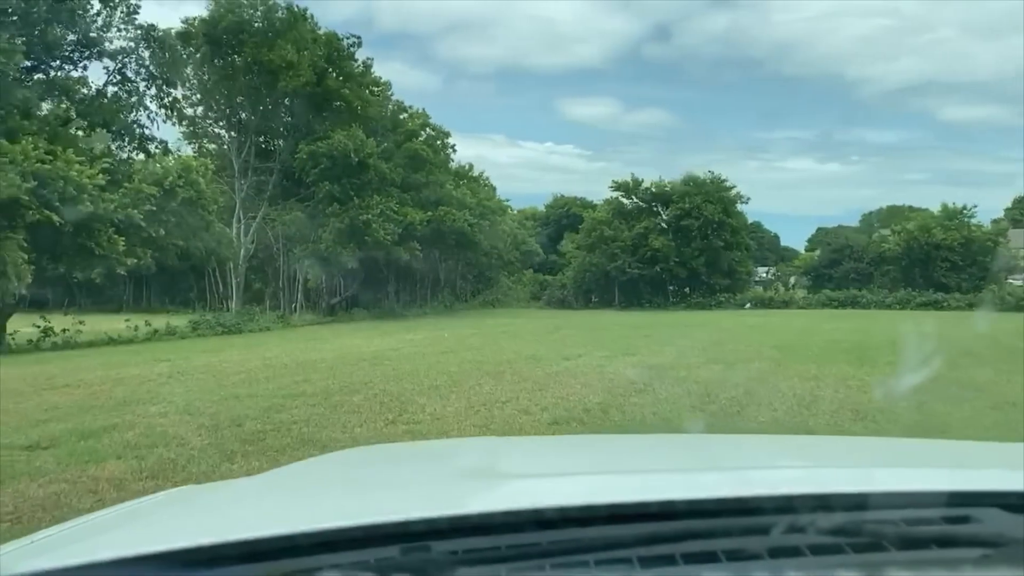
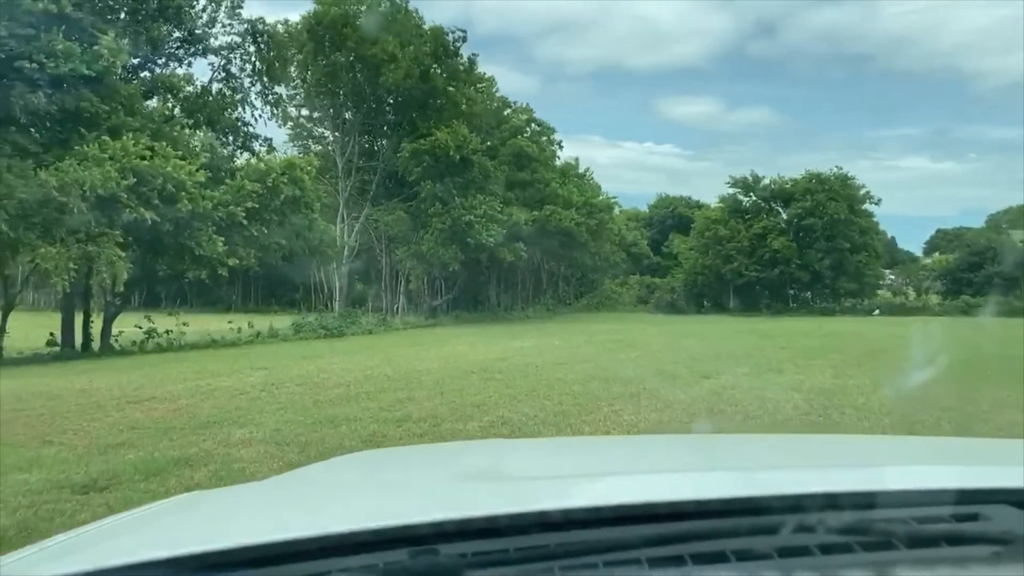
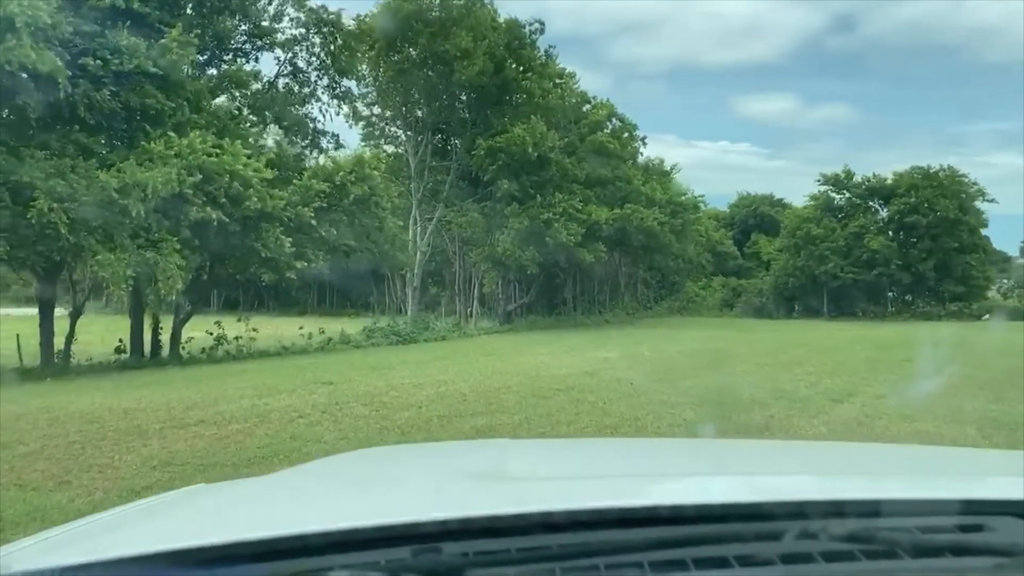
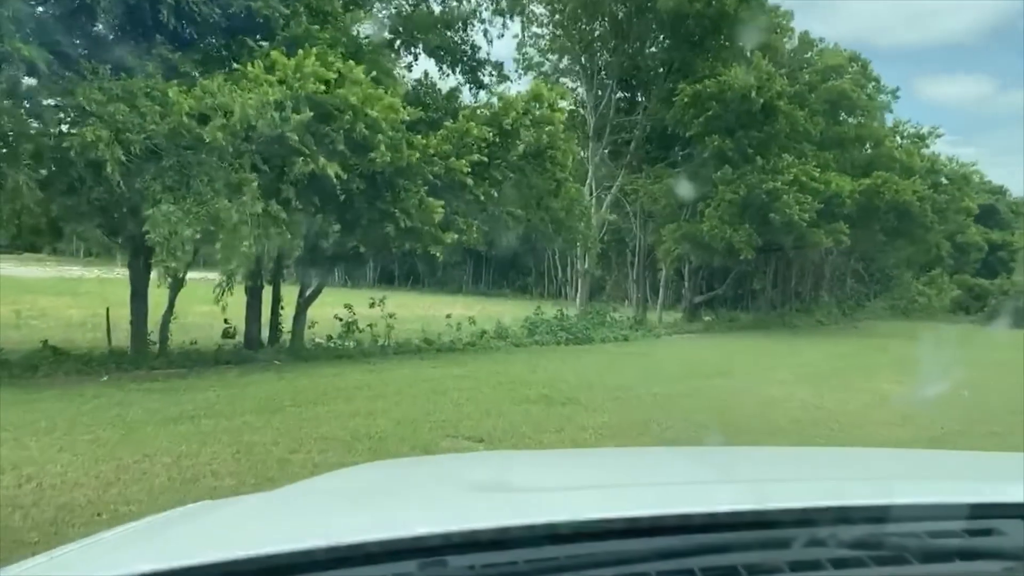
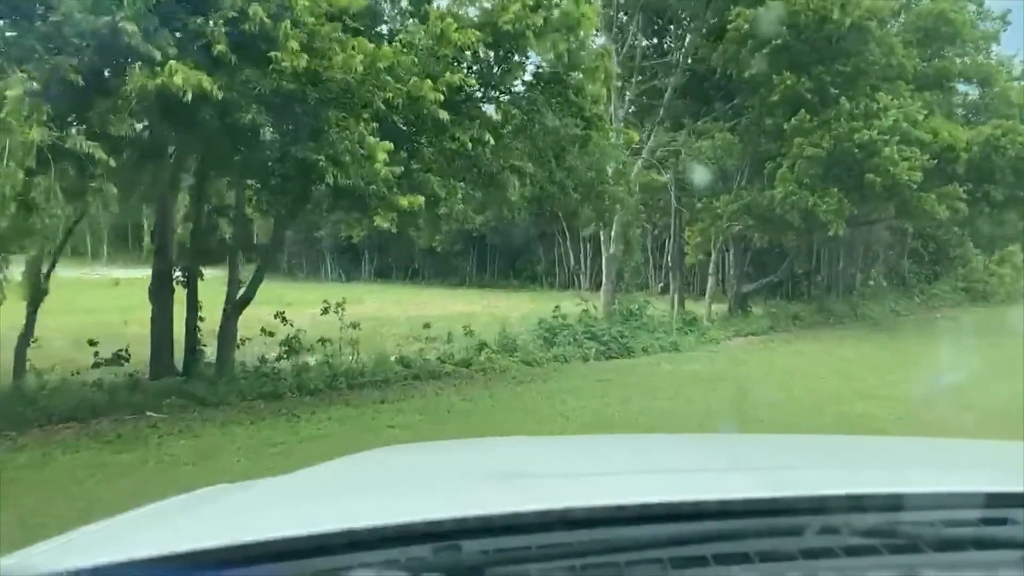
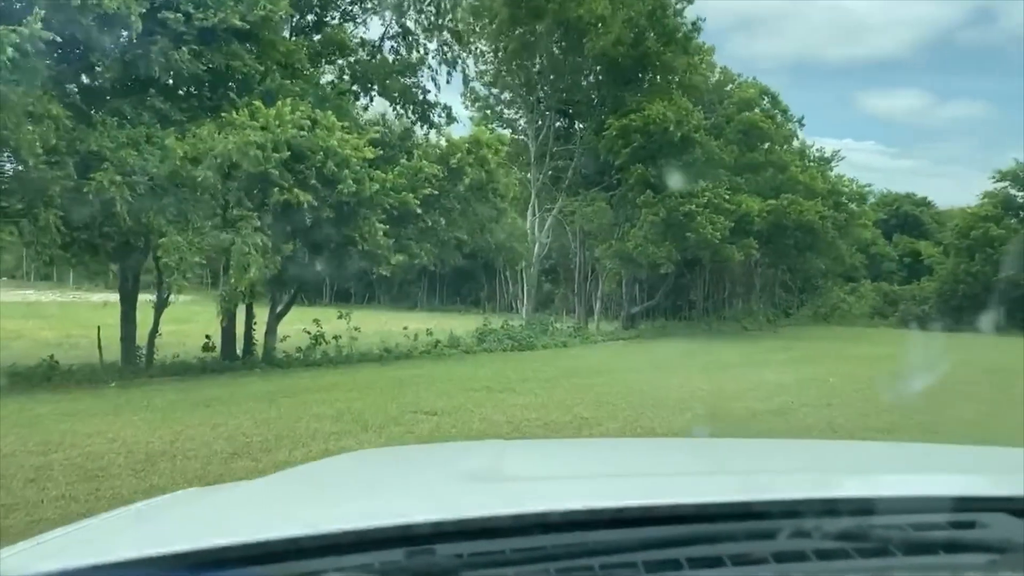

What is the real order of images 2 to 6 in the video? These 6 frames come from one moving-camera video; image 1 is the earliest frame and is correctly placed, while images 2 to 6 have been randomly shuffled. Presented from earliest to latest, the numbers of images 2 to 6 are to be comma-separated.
2, 3, 6, 4, 5
